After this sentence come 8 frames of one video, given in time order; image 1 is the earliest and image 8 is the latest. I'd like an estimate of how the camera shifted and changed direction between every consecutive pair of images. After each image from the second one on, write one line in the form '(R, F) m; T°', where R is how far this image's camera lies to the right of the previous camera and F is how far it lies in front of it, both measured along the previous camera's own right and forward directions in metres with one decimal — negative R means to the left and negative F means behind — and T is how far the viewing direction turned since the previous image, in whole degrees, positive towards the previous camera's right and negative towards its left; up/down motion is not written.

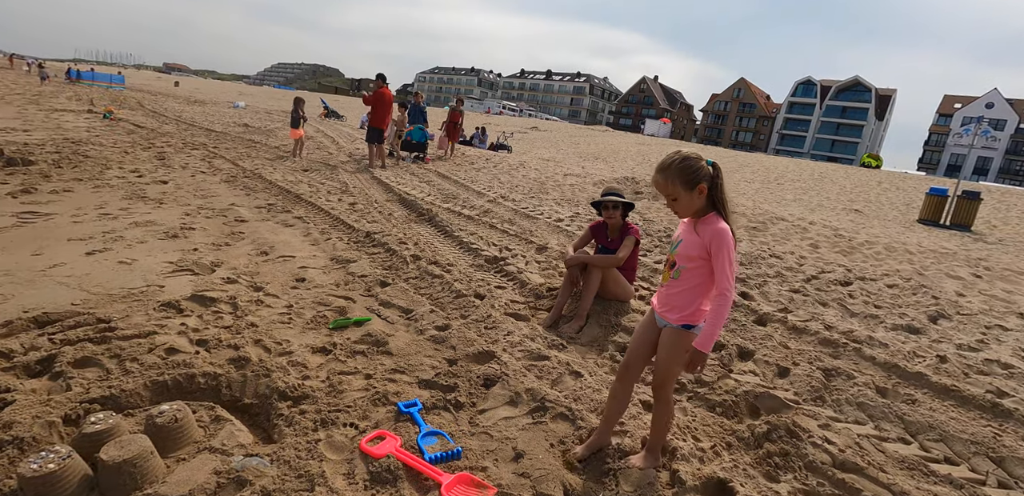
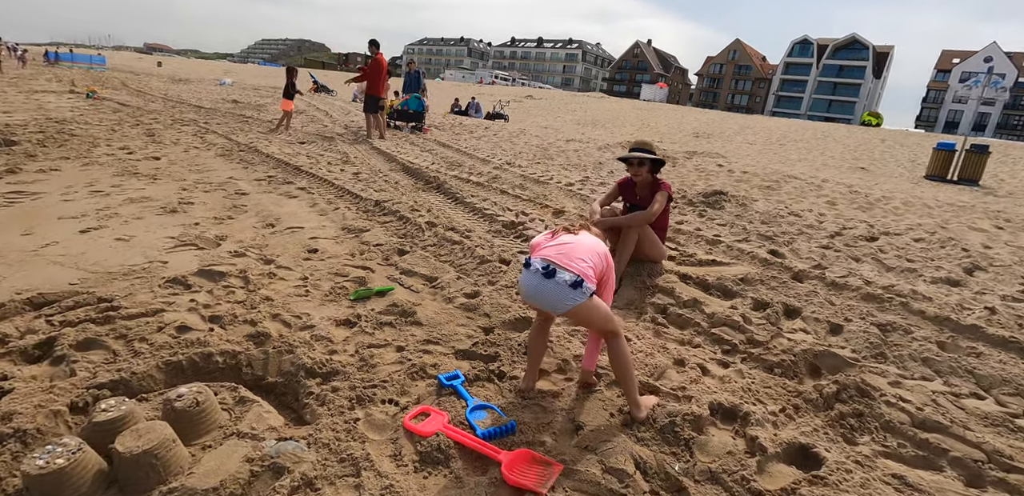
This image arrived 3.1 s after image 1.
(-0.2, +0.3) m; 0°
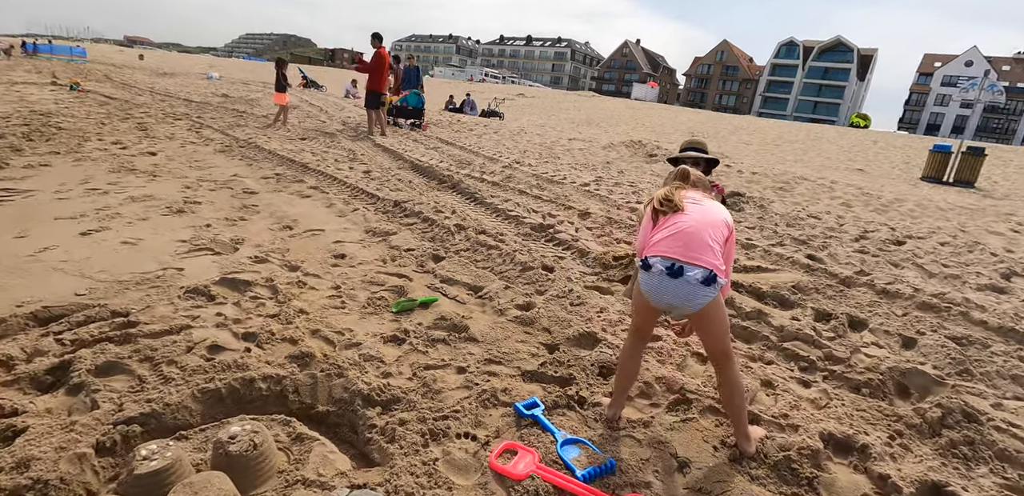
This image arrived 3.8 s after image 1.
(-0.4, +0.3) m; +2°
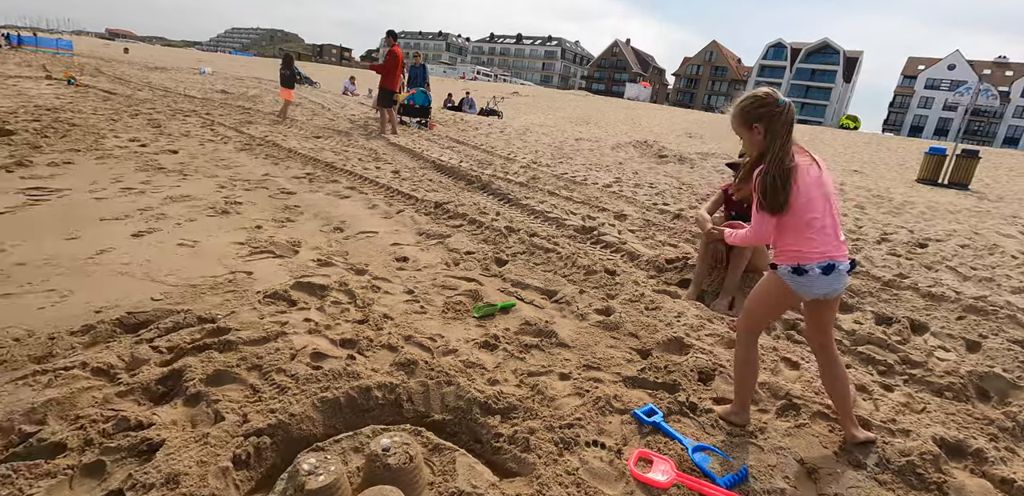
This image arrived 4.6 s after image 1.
(-0.5, 0.0) m; +2°
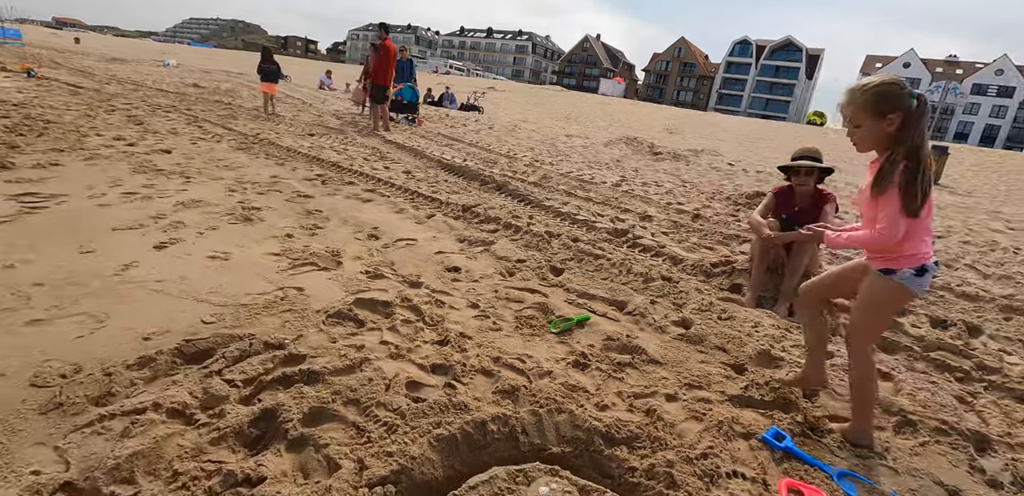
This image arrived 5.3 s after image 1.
(-0.6, +0.2) m; +3°
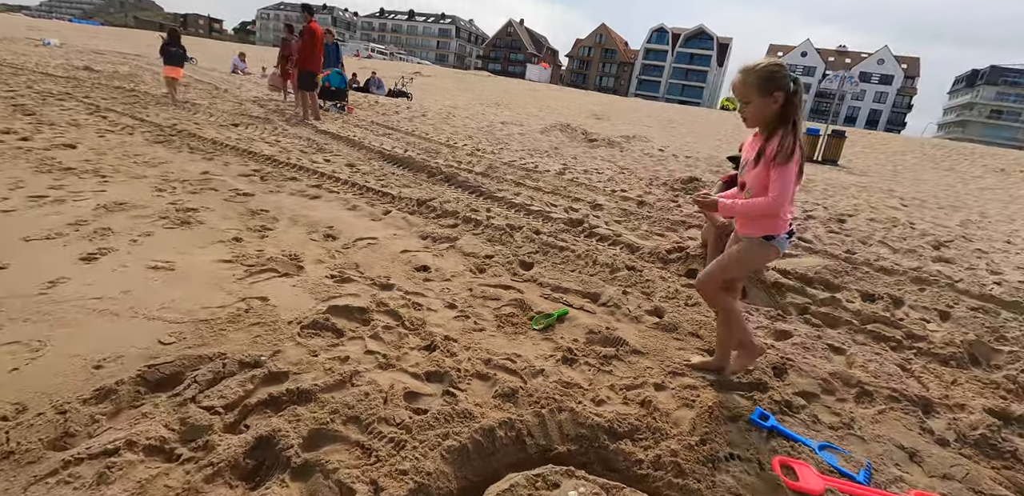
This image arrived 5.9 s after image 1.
(-0.3, 0.0) m; +7°
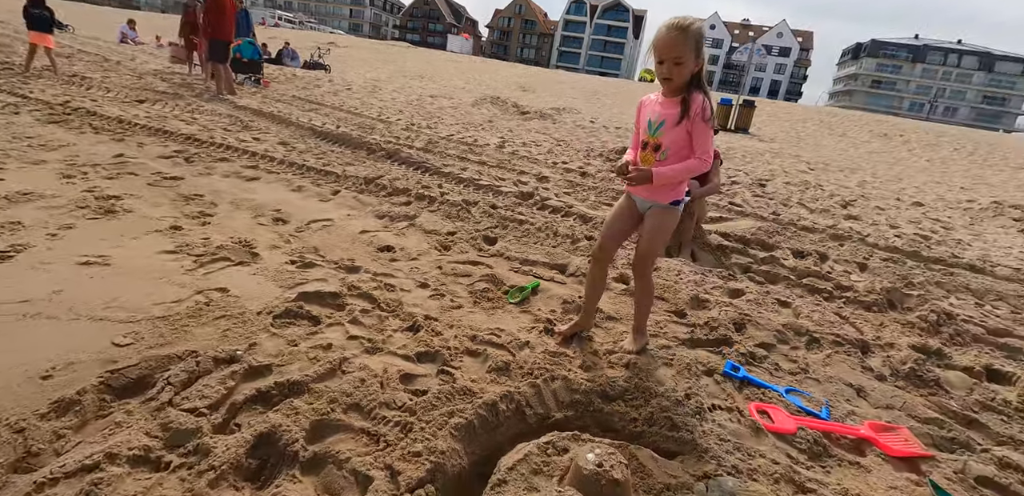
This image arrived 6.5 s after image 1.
(-0.3, 0.0) m; +8°
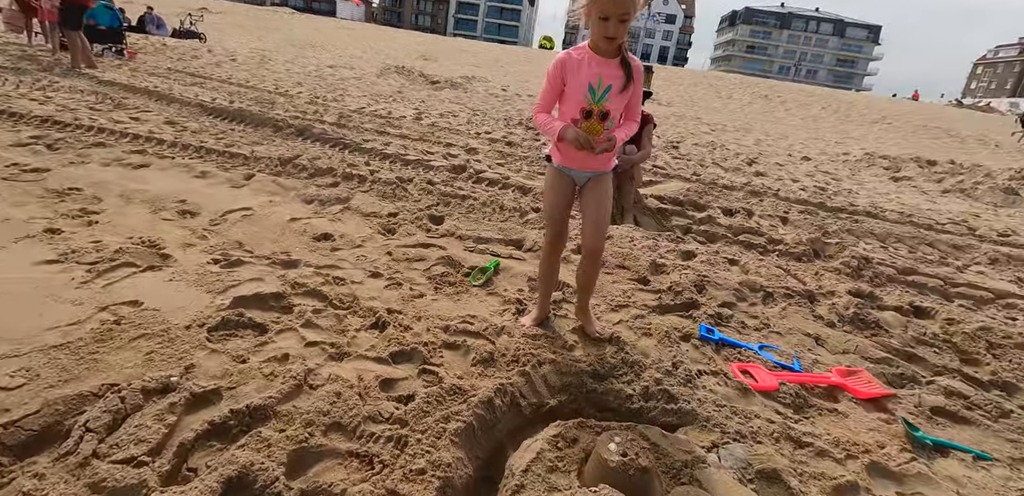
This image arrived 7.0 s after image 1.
(-0.3, +0.3) m; +10°
